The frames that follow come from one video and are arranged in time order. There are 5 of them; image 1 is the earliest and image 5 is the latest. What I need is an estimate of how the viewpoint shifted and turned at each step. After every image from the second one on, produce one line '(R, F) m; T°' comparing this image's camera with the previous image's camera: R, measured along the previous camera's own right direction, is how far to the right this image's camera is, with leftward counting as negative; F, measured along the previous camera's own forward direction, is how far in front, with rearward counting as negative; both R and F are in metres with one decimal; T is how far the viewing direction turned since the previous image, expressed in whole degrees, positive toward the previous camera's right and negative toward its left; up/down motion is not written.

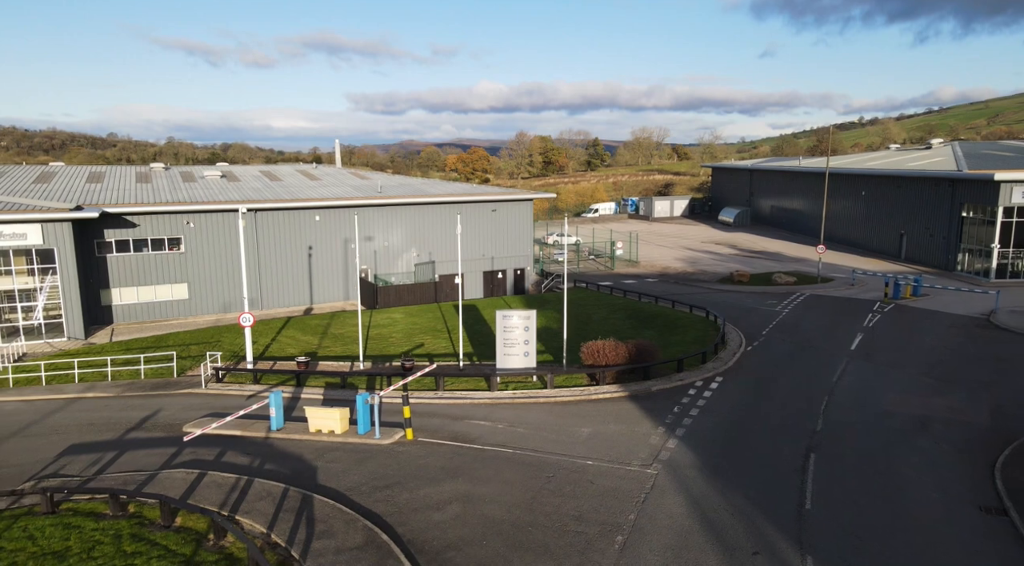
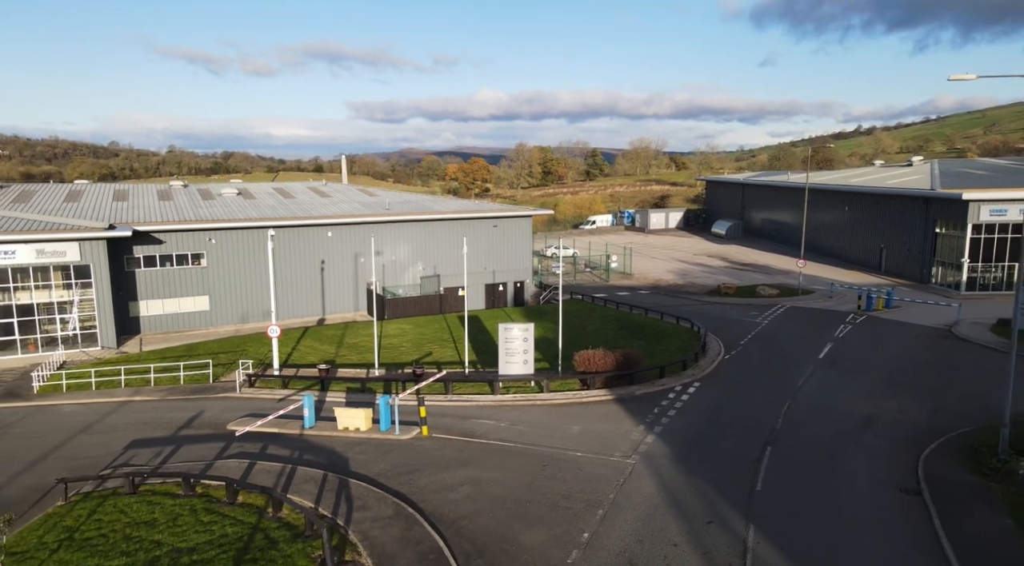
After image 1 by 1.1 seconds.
(0.0, -2.8) m; 0°
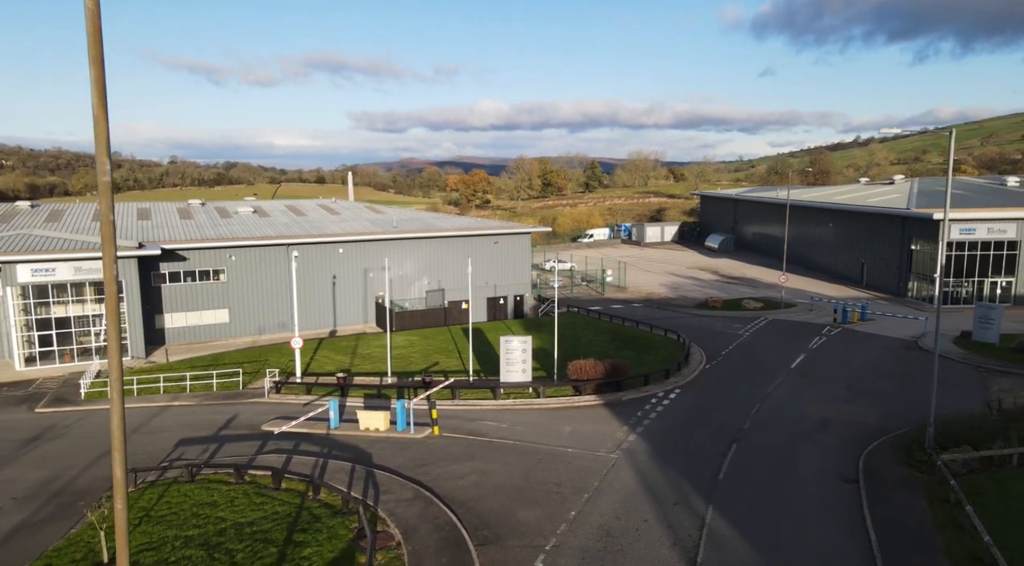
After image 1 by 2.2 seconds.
(0.0, -2.9) m; 0°
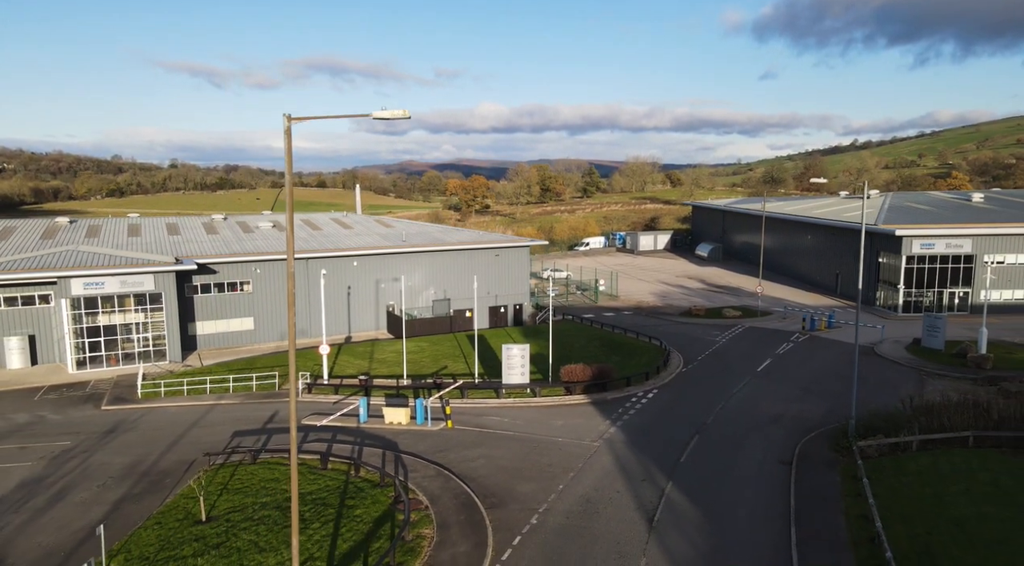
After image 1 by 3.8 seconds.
(0.0, -4.4) m; 0°
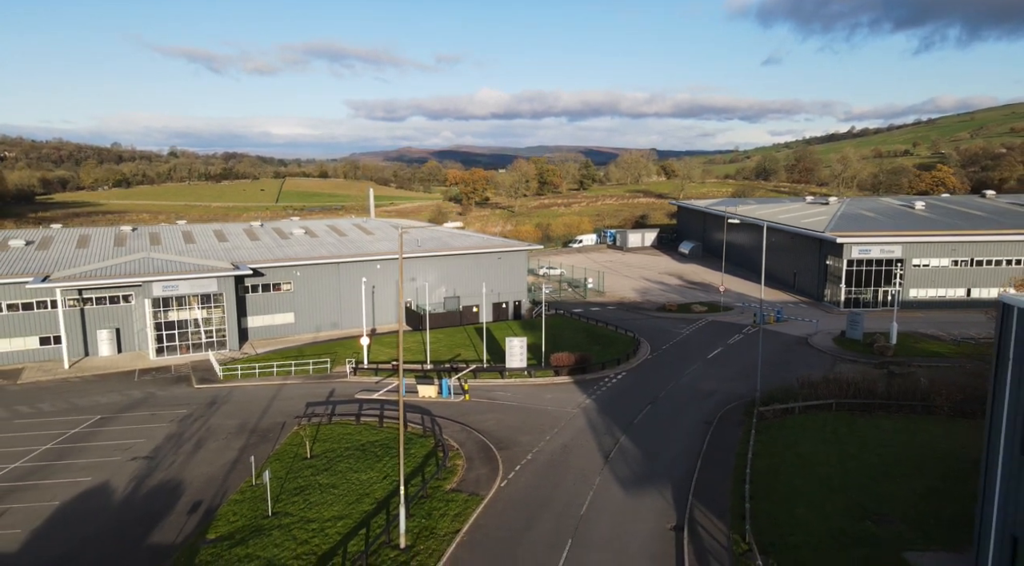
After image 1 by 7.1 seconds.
(-0.1, -9.1) m; 0°
